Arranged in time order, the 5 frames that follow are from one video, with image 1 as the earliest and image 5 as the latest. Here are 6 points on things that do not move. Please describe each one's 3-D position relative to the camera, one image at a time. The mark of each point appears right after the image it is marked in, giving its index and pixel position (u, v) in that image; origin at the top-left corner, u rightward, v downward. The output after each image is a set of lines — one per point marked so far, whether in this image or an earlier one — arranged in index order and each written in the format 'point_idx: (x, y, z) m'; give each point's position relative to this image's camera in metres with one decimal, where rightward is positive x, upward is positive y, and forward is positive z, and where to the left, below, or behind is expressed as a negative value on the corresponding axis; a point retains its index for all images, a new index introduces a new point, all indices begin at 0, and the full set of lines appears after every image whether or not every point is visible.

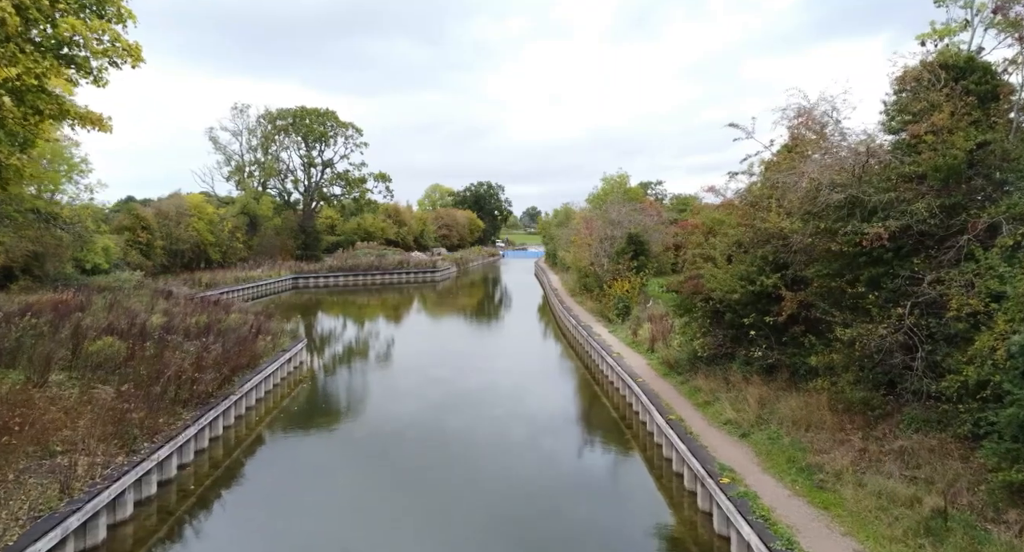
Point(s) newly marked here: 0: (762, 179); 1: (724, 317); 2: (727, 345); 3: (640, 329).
0: (+3.3, +1.3, +8.8) m
1: (+2.8, -0.6, +9.0) m
2: (+2.9, -1.0, +9.2) m
3: (+2.7, -1.1, +14.2) m
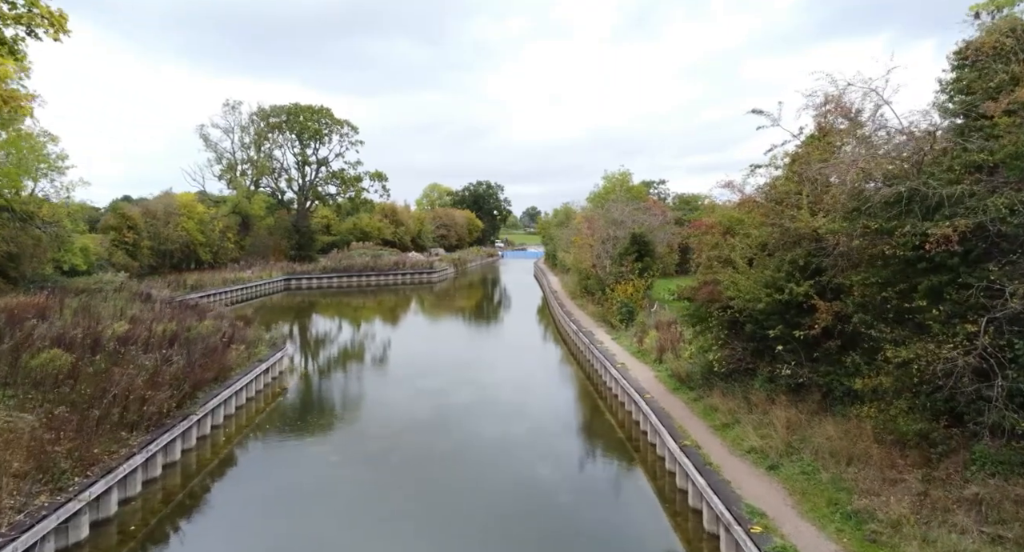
0: (+3.2, +1.2, +7.8) m
1: (+2.8, -0.6, +8.0) m
2: (+2.9, -1.0, +8.2) m
3: (+2.7, -1.2, +13.2) m
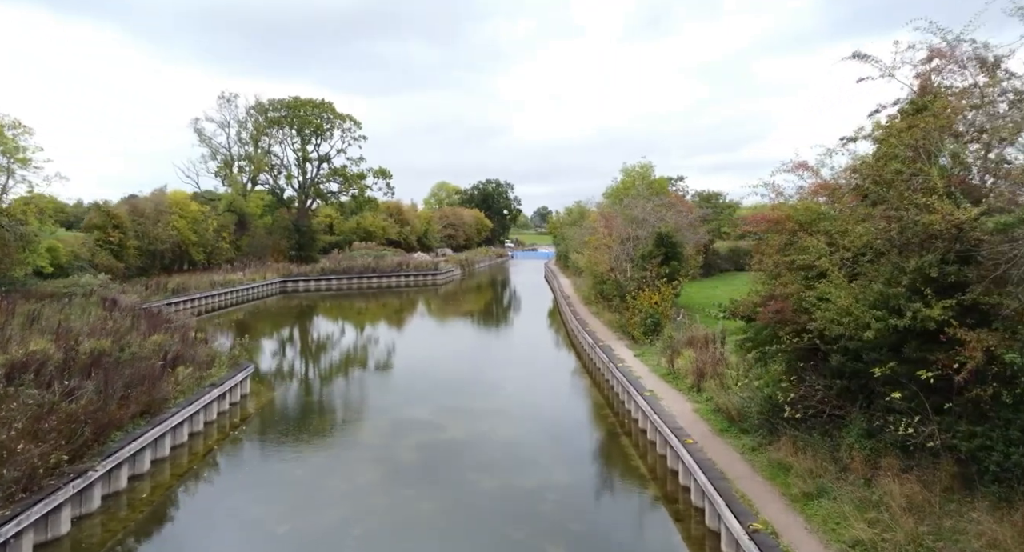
0: (+3.2, +1.1, +5.7) m
1: (+2.8, -0.7, +5.9) m
2: (+2.9, -1.1, +6.0) m
3: (+2.7, -1.3, +11.0) m
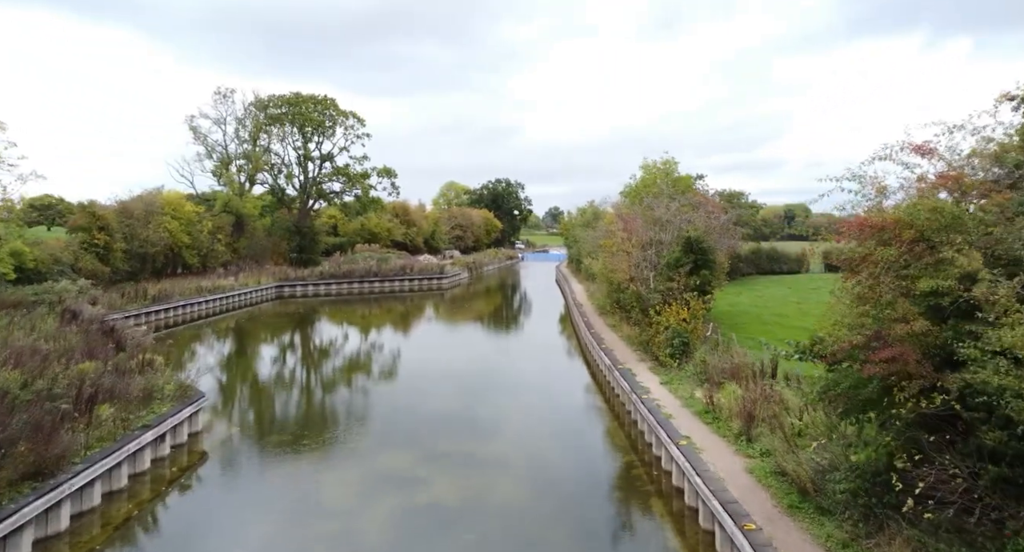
0: (+3.2, +0.9, +3.7) m
1: (+2.7, -0.9, +3.9) m
2: (+2.8, -1.3, +4.1) m
3: (+2.8, -1.5, +9.1) m
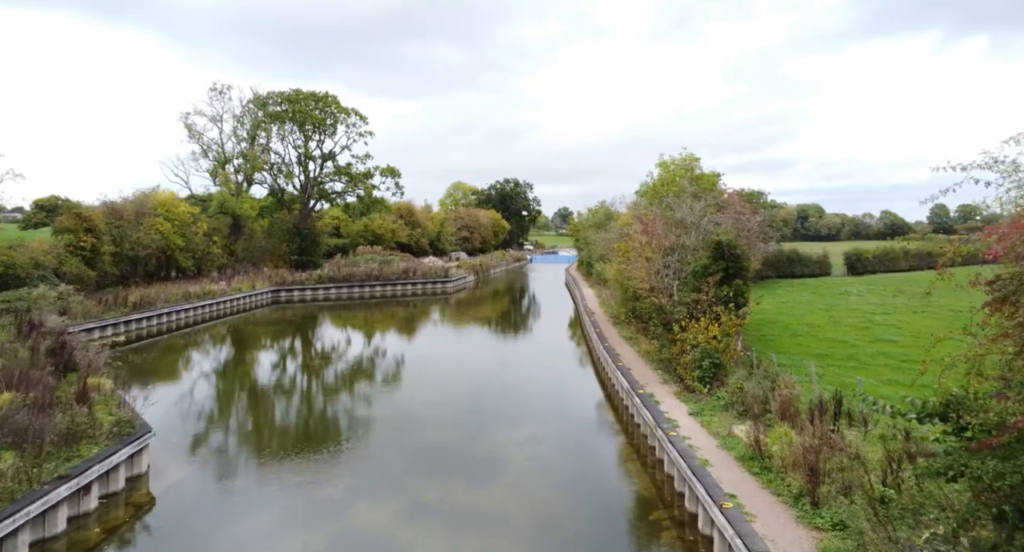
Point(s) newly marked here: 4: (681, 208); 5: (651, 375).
0: (+3.1, +0.7, +2.1) m
1: (+2.7, -1.1, +2.3) m
2: (+2.8, -1.5, +2.5) m
3: (+2.8, -1.7, +7.5) m
4: (+3.4, +1.4, +13.8) m
5: (+2.4, -1.7, +11.4) m
